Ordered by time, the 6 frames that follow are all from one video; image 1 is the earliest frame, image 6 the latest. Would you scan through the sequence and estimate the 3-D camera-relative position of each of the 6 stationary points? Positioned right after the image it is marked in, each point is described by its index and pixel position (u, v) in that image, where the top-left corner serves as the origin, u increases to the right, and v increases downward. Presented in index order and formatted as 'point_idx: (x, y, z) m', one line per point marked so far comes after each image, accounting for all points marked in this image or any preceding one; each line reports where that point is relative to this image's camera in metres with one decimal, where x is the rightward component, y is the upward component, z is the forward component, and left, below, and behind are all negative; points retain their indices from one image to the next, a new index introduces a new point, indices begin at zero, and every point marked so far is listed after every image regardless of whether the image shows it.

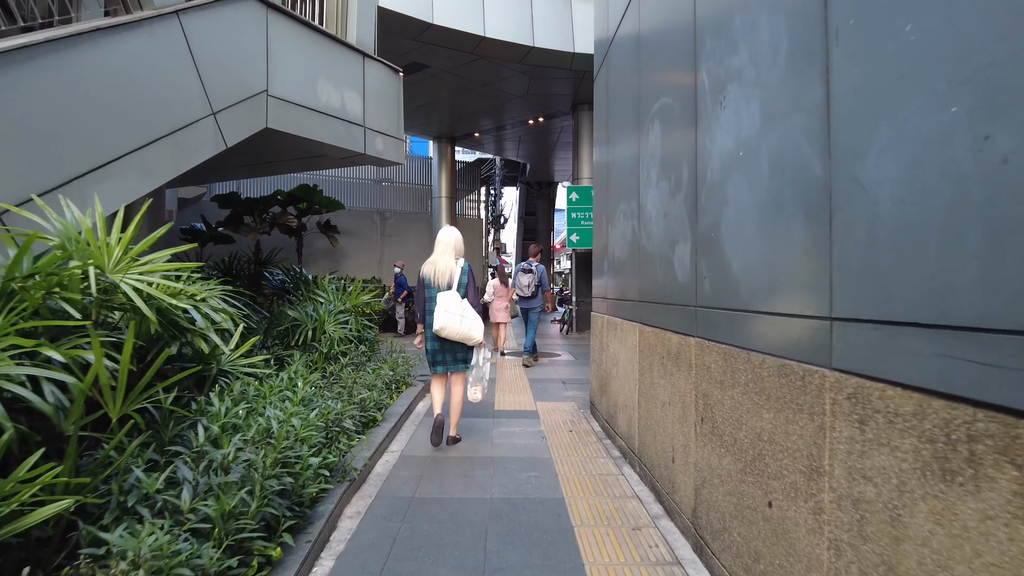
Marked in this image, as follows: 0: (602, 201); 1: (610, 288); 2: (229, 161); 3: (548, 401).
0: (+0.8, +0.8, +5.9) m
1: (+0.8, 0.0, +5.4) m
2: (-2.9, +1.3, +6.7) m
3: (+0.4, -1.2, +7.1) m
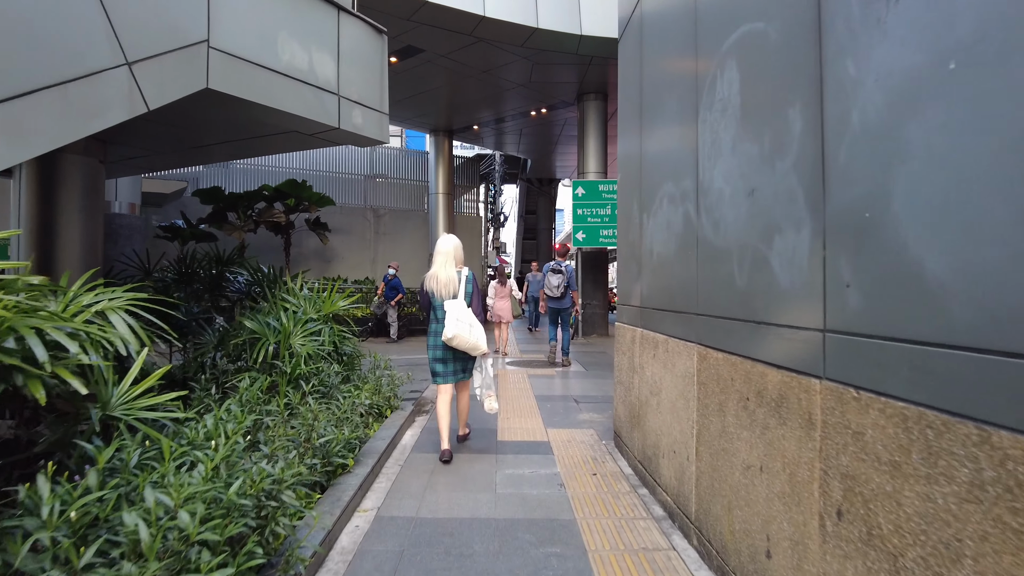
0: (+0.9, +0.7, +4.8) m
1: (+0.9, 0.0, +4.2) m
2: (-2.8, +1.3, +5.5) m
3: (+0.4, -1.2, +6.0) m
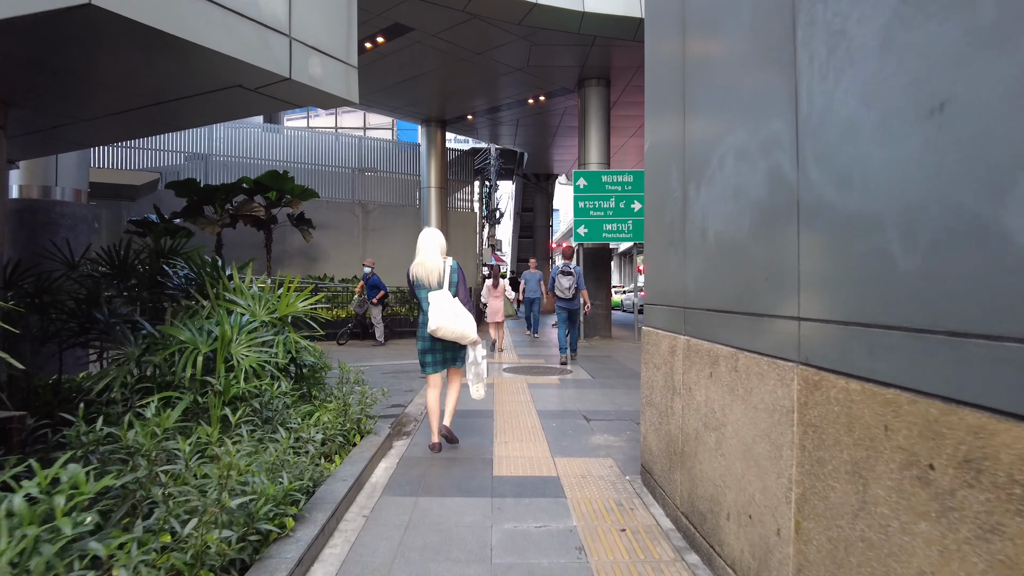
0: (+0.9, +0.8, +3.7) m
1: (+0.9, 0.0, +3.2) m
2: (-2.8, +1.3, +4.4) m
3: (+0.4, -1.2, +4.9) m
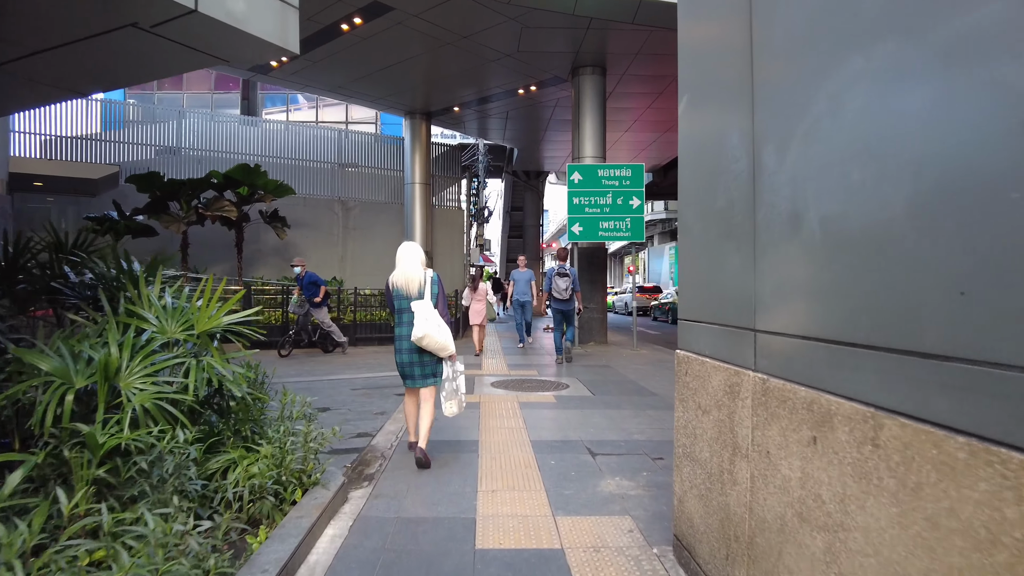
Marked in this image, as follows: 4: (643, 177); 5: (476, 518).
0: (+0.8, +0.7, +2.7) m
1: (+0.8, -0.1, +2.1) m
2: (-2.9, +1.3, +3.3) m
3: (+0.4, -1.3, +3.8) m
4: (+2.6, +2.2, +13.2) m
5: (-0.2, -1.3, +3.6) m
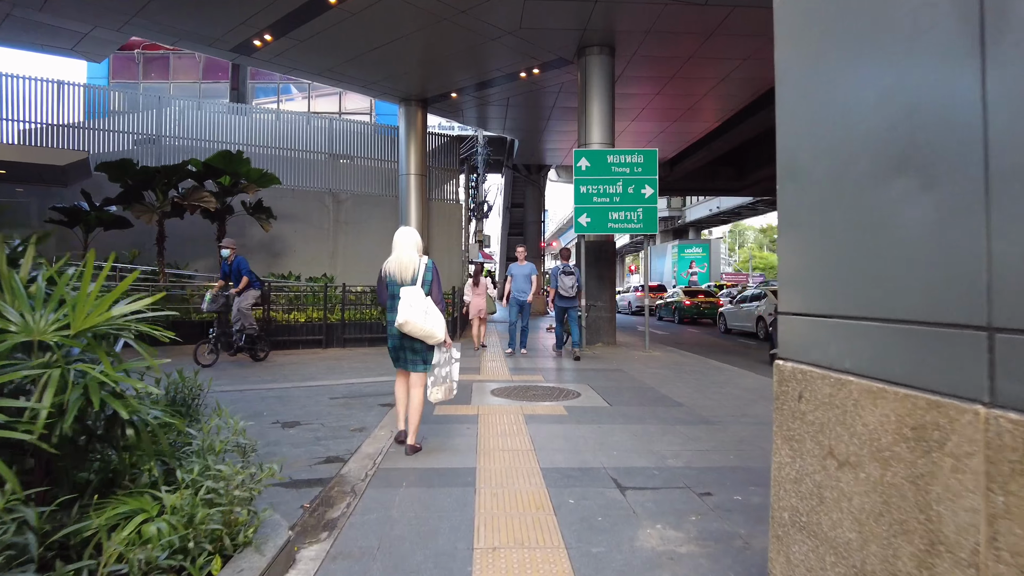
0: (+0.9, +0.8, +1.6) m
1: (+0.9, 0.0, +1.0) m
2: (-2.9, +1.4, +2.3) m
3: (+0.4, -1.2, +2.8) m
4: (+2.7, +2.3, +12.1) m
5: (-0.2, -1.2, +2.6) m
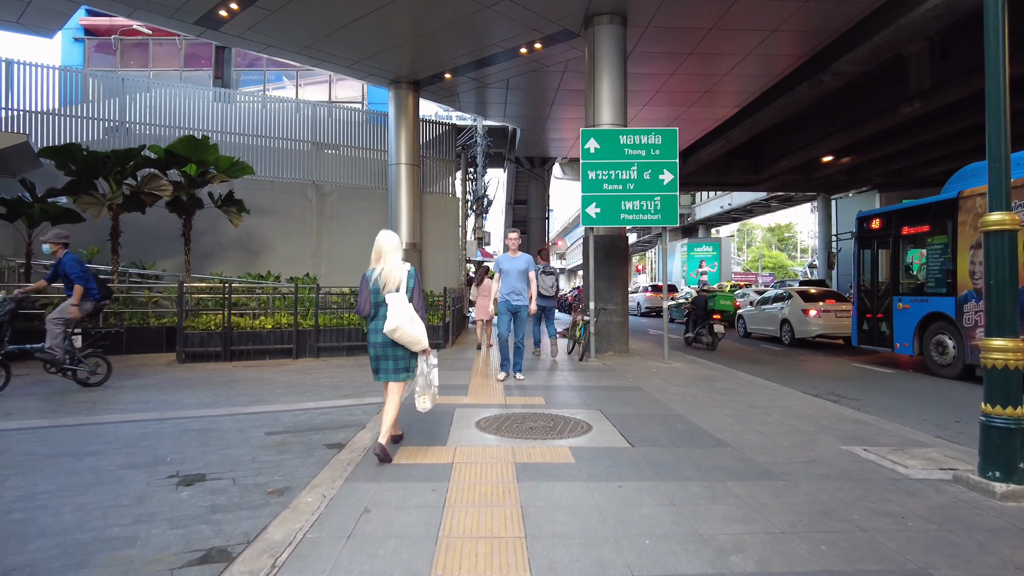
0: (+0.7, +0.8, 0.0) m
1: (+0.7, 0.0, -0.6) m
2: (-3.0, +1.3, +0.7) m
3: (+0.3, -1.2, +1.2) m
4: (+2.6, +2.3, +10.5) m
5: (-0.3, -1.2, +0.9) m
